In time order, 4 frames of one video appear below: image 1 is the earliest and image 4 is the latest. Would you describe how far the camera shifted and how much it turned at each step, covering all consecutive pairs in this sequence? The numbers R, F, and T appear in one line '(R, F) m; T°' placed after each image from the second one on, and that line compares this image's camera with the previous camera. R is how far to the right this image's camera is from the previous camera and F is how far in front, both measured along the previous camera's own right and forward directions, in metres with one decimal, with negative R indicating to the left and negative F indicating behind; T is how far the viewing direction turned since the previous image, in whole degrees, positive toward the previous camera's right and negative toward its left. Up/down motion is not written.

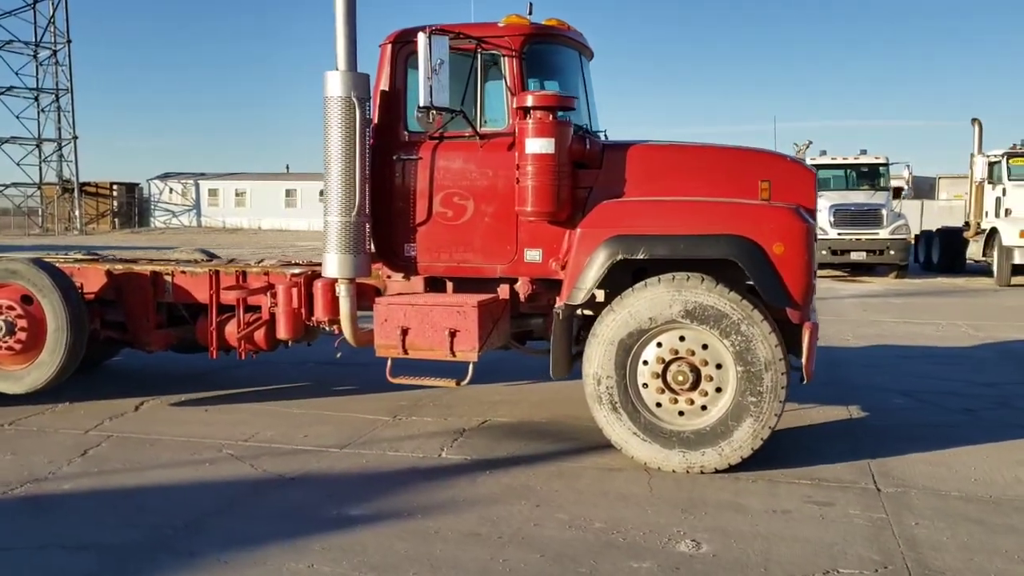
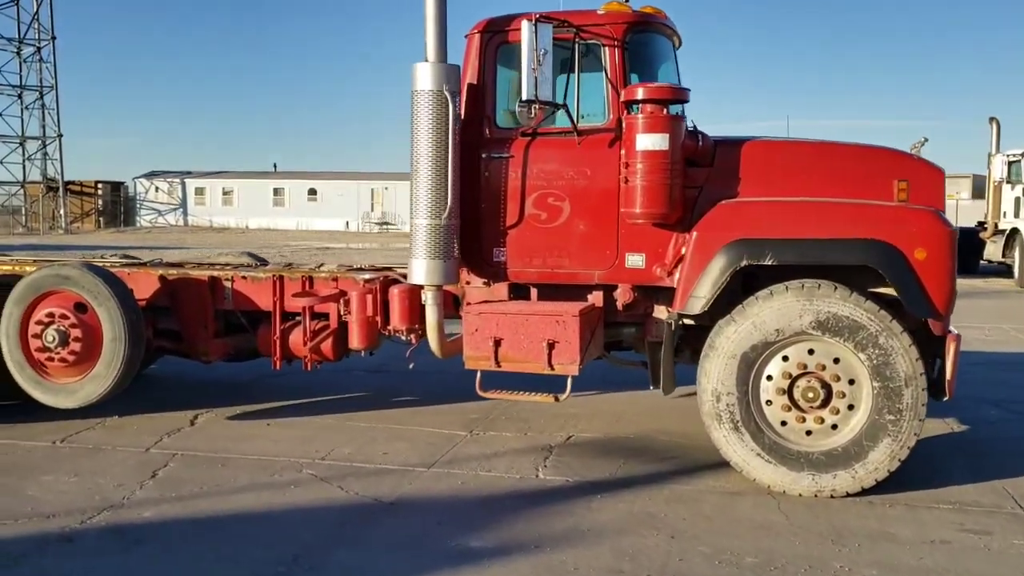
(-0.6, +0.4) m; +1°
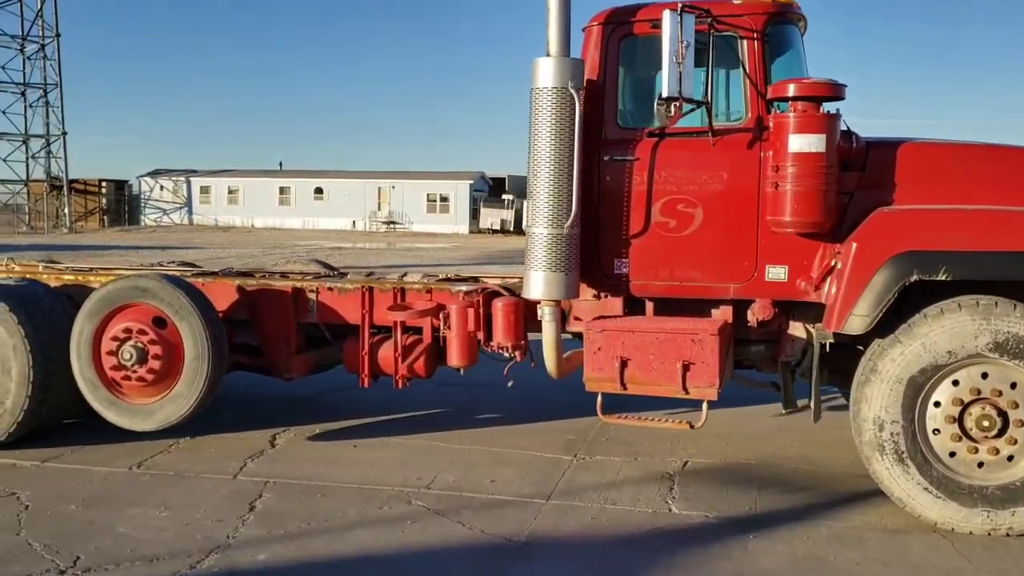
(-0.6, +0.4) m; 0°
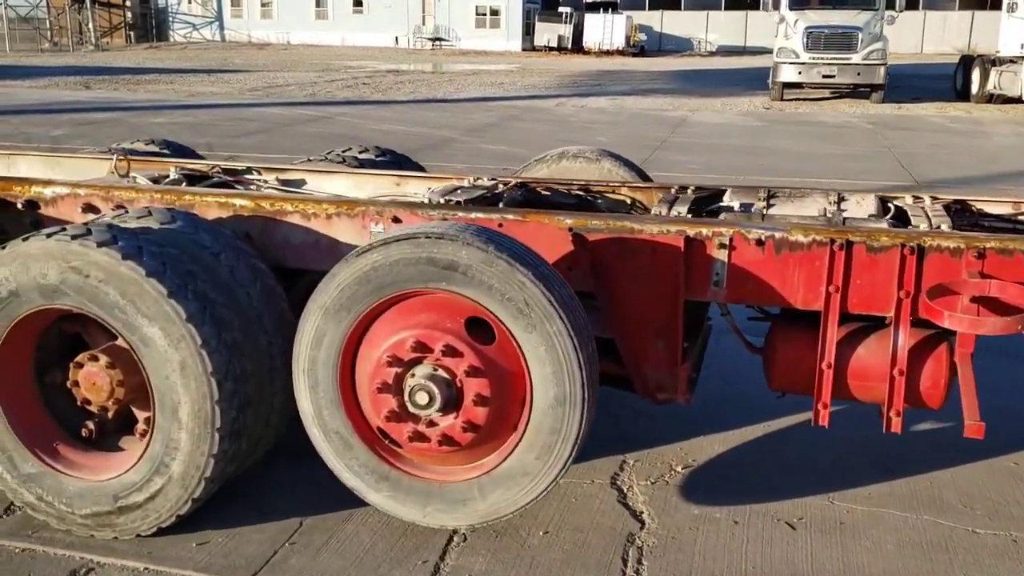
(-1.8, +2.8) m; -2°
